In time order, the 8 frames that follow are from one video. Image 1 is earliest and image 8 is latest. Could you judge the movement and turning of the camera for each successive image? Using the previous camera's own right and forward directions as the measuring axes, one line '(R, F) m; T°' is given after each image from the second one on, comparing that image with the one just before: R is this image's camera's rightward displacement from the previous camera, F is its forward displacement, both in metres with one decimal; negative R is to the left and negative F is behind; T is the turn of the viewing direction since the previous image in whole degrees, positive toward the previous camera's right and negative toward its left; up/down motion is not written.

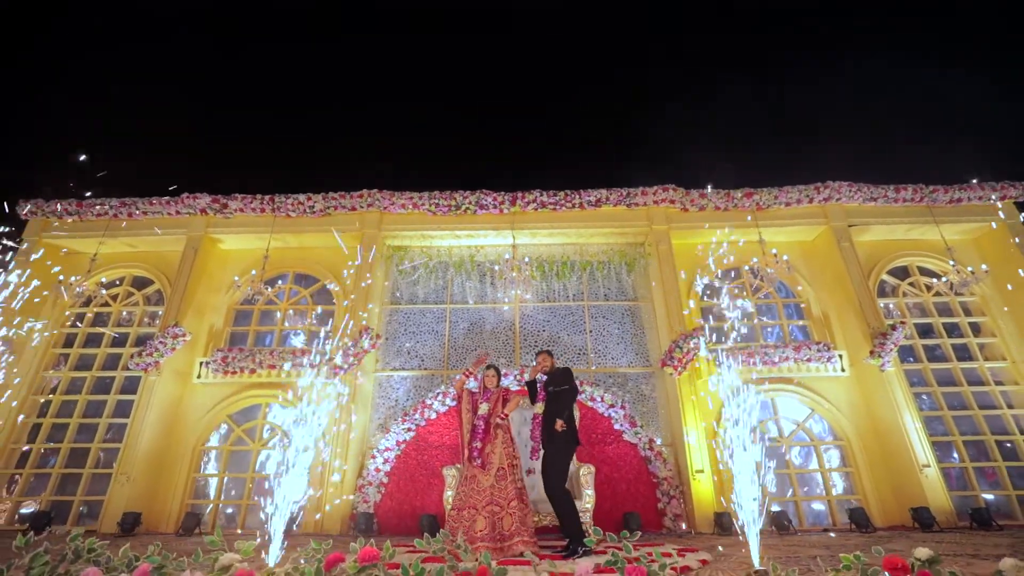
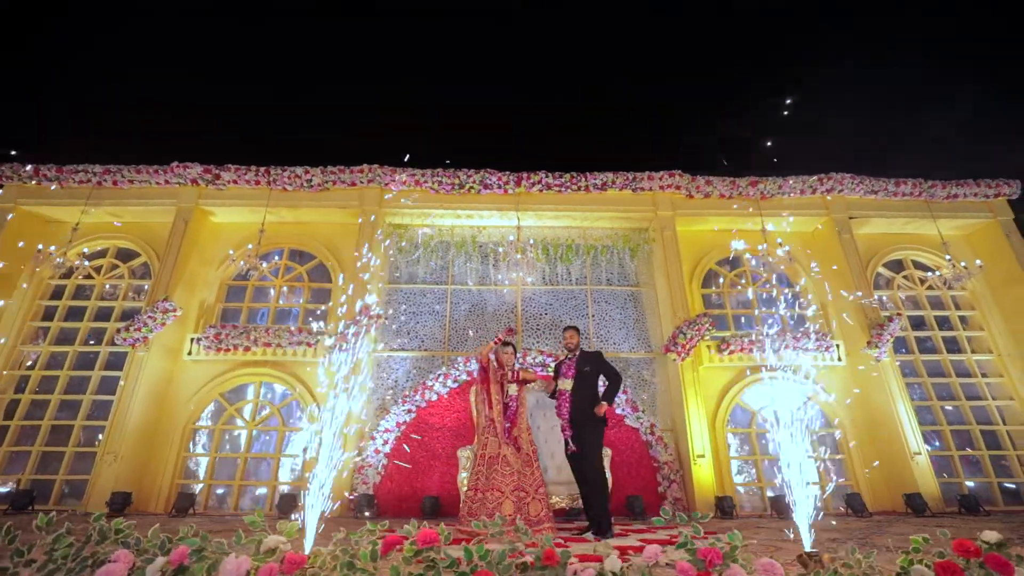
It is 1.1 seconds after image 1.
(-0.3, +0.1) m; +2°
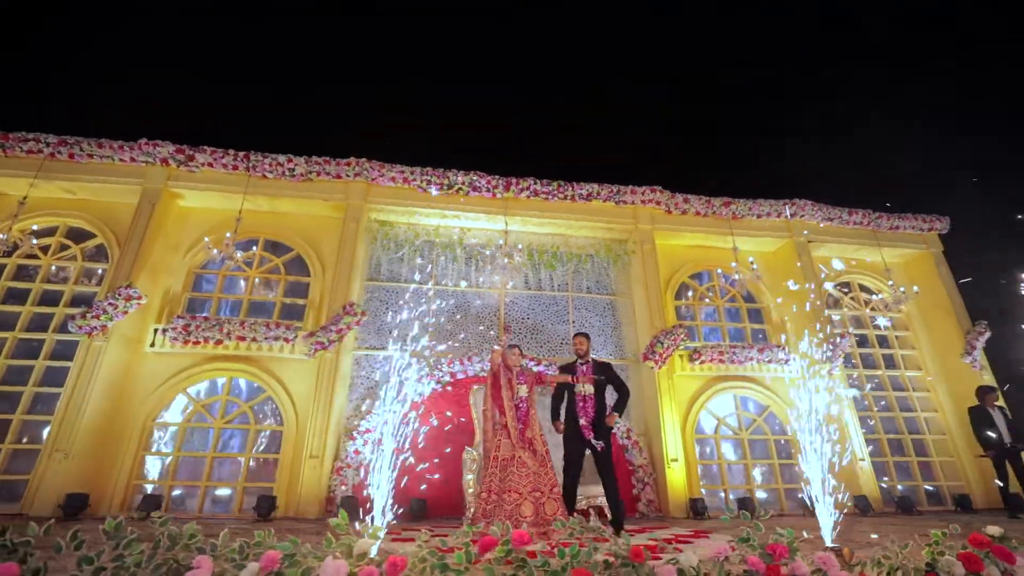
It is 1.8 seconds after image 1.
(-0.6, 0.0) m; +7°
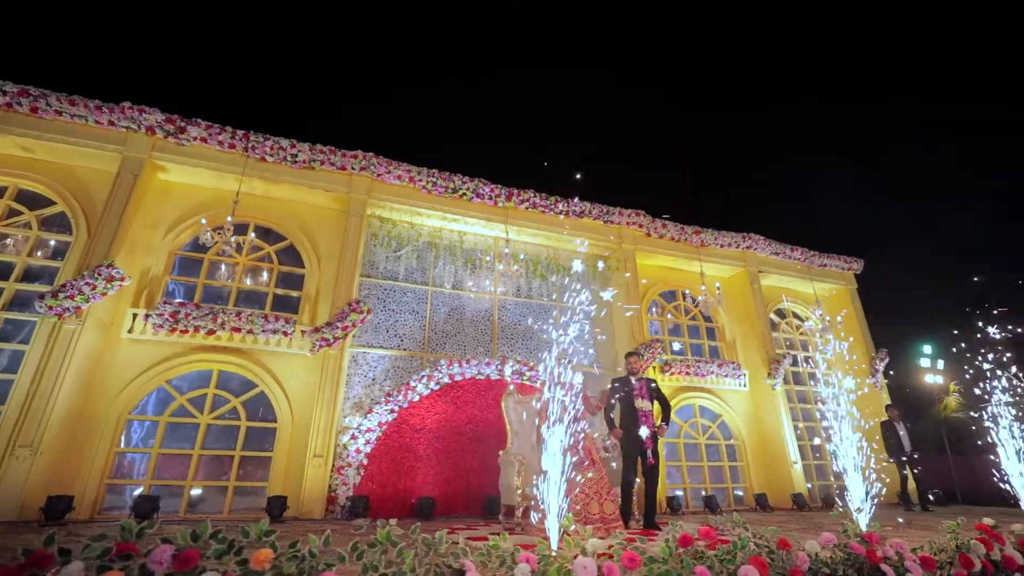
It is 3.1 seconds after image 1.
(-1.3, -0.1) m; +11°
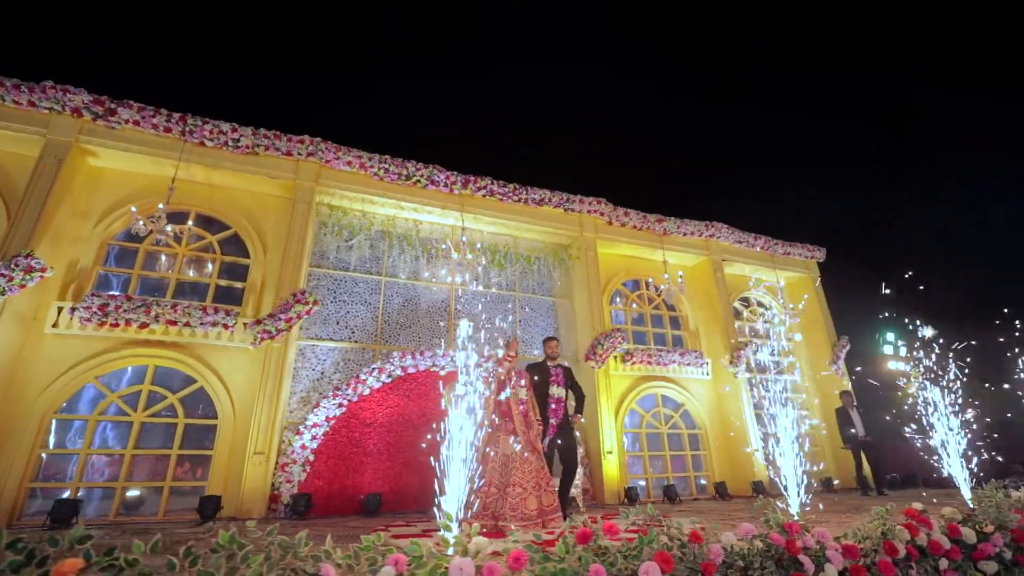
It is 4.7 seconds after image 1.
(+0.4, +0.2) m; +2°
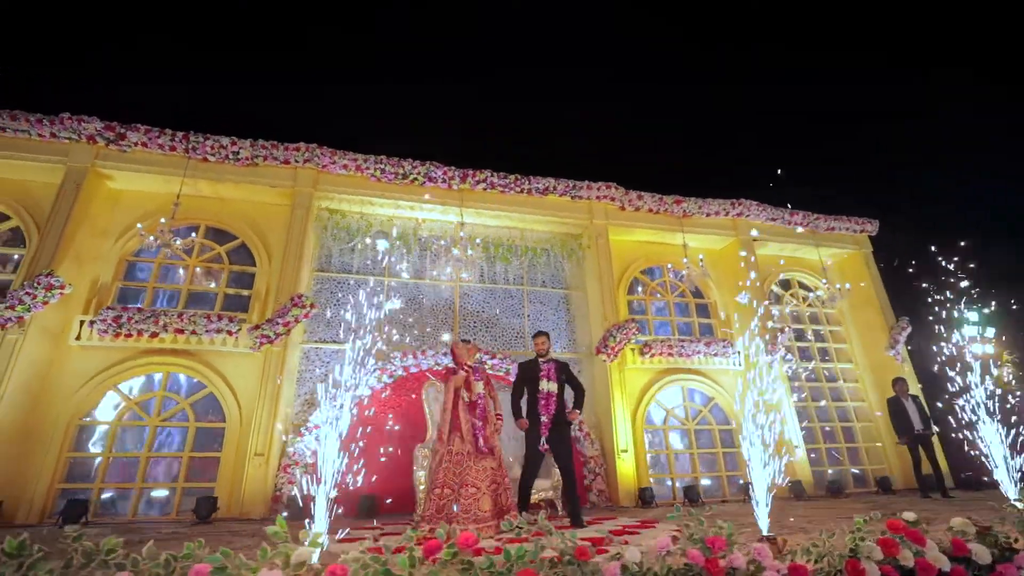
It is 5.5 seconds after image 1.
(+0.9, +0.3) m; -7°
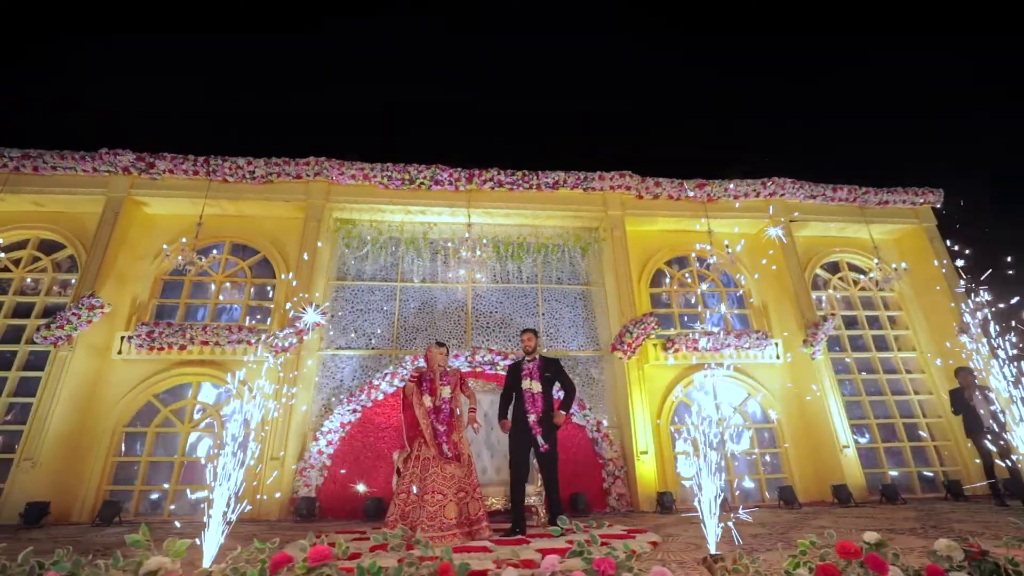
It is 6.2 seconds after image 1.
(+0.8, +0.2) m; -8°
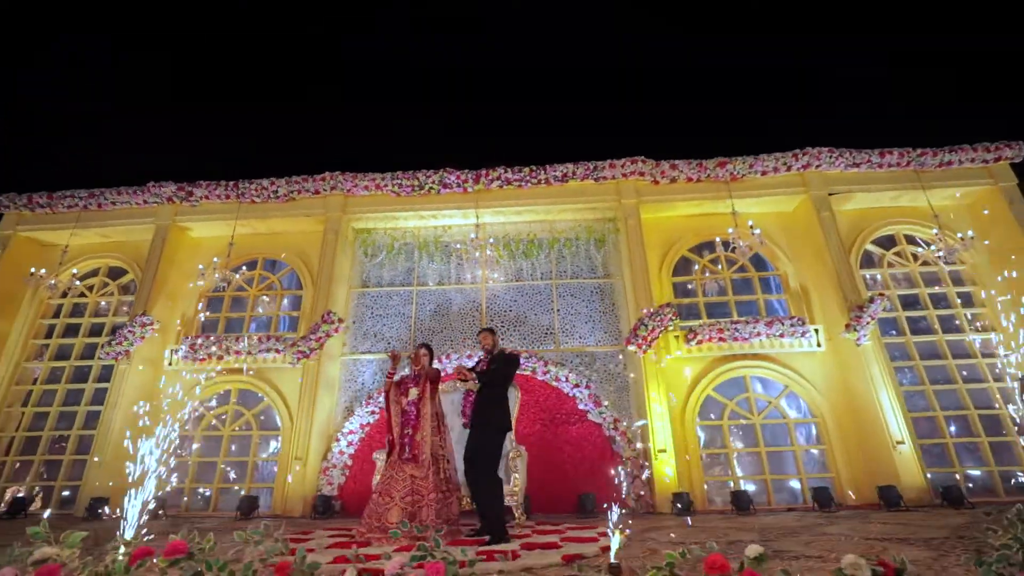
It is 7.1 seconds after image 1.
(+0.9, +0.1) m; -9°
